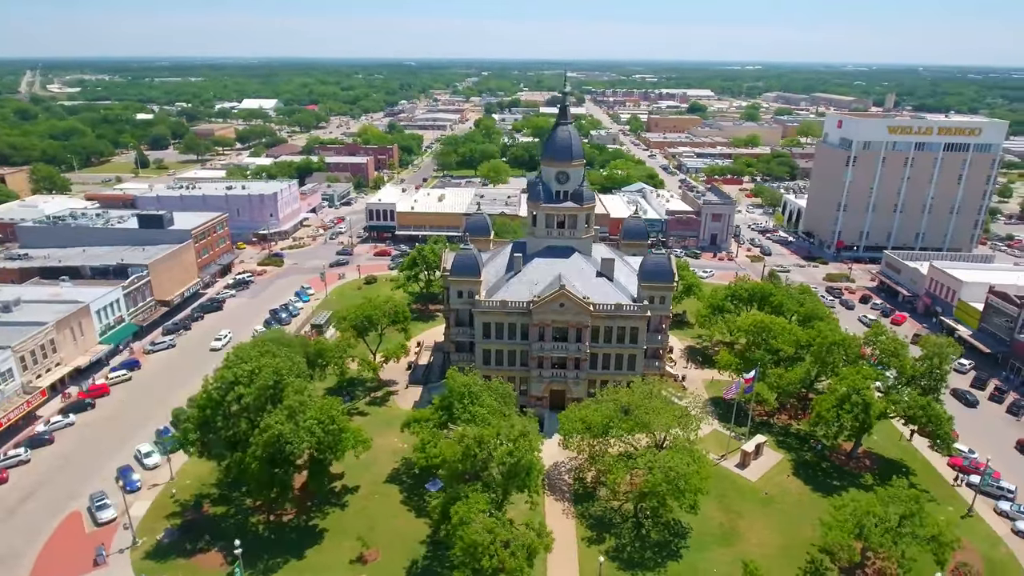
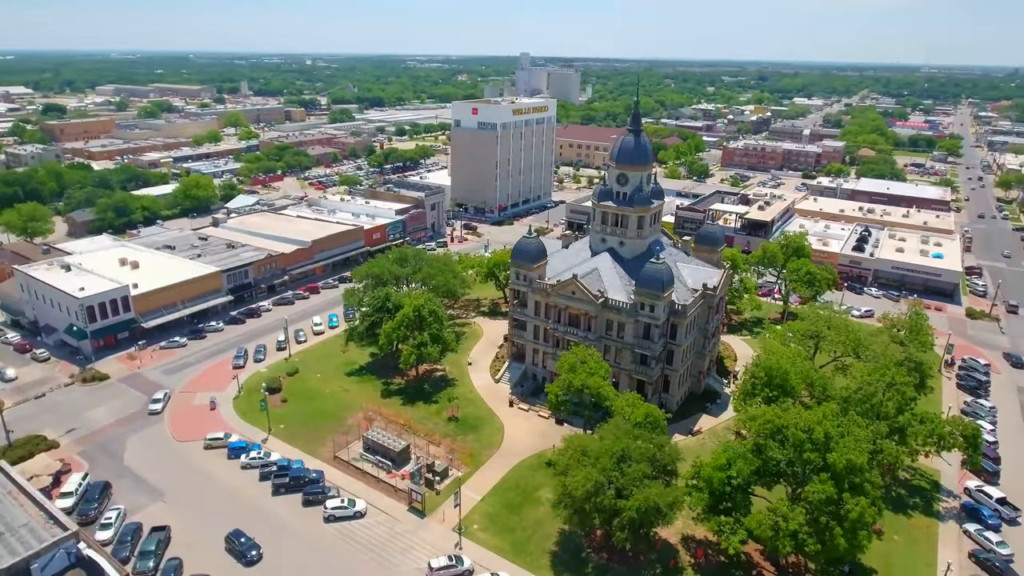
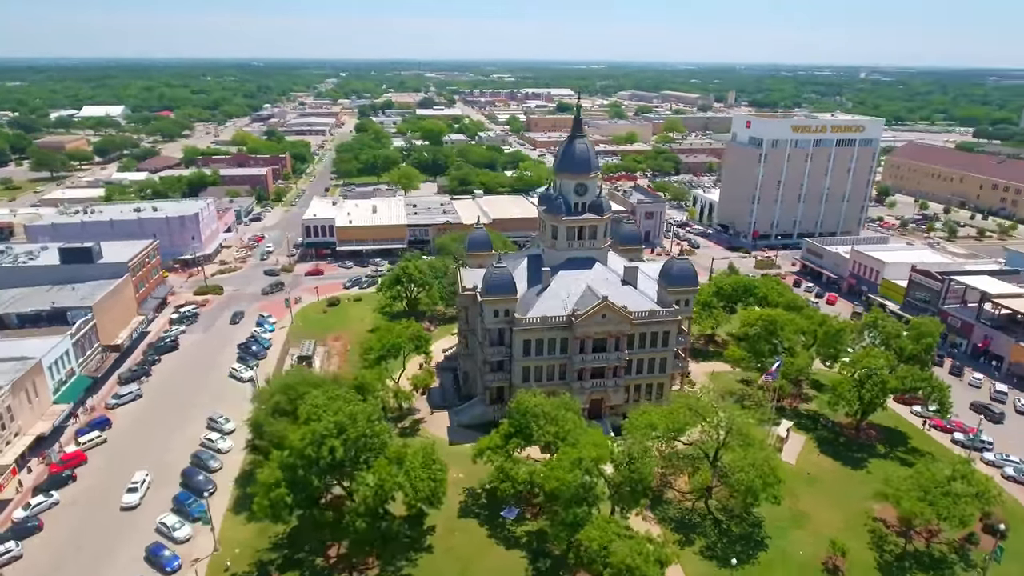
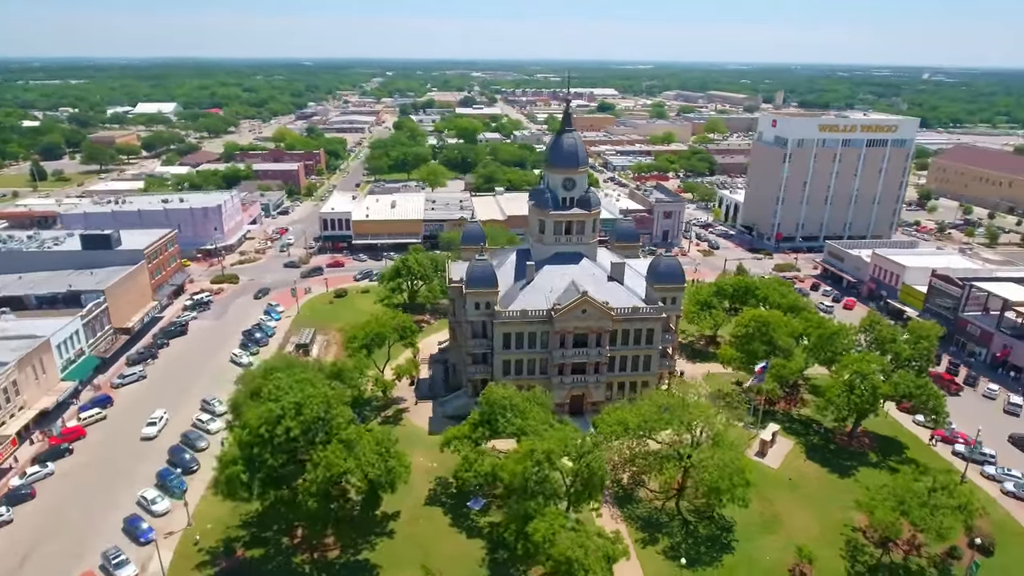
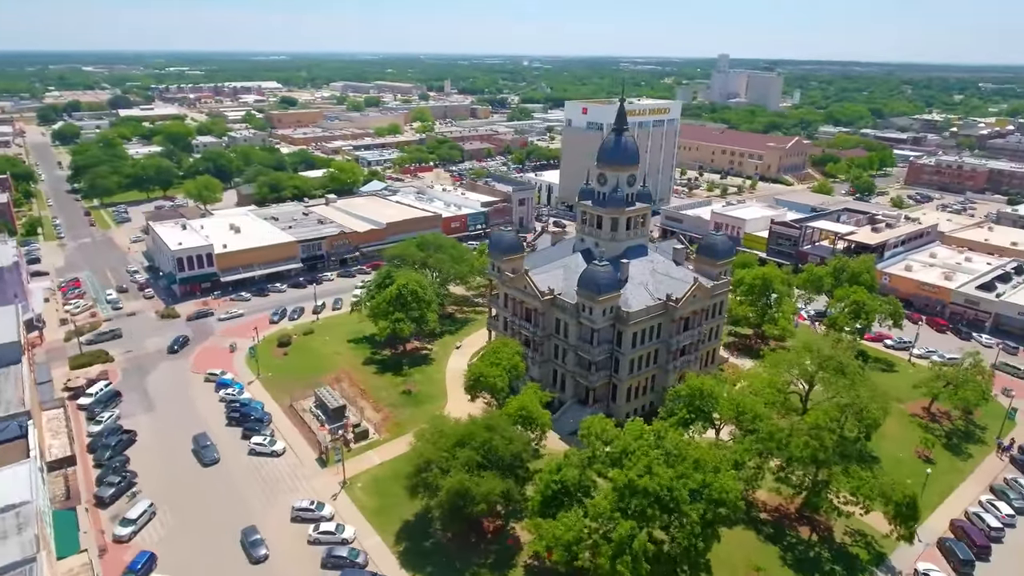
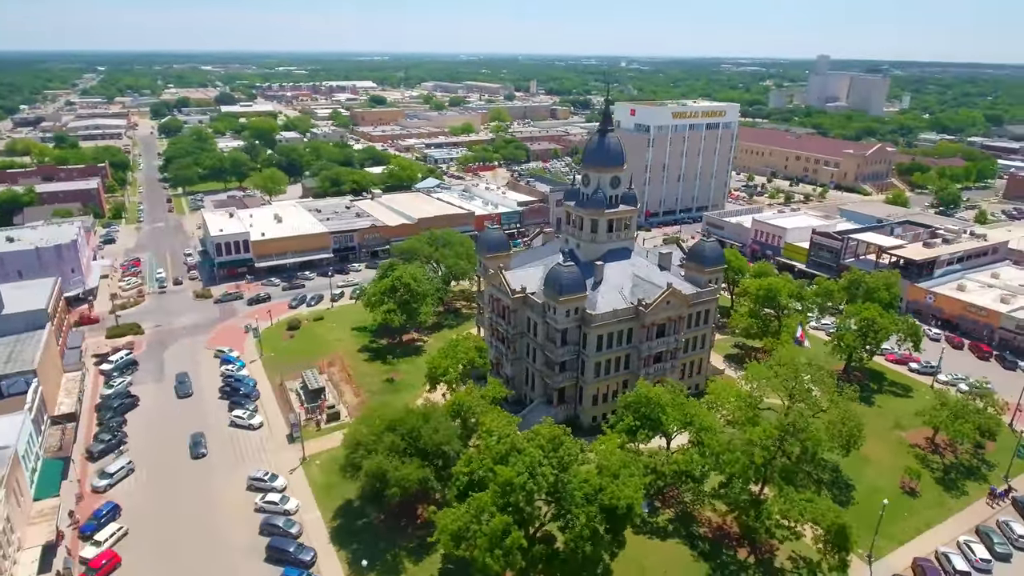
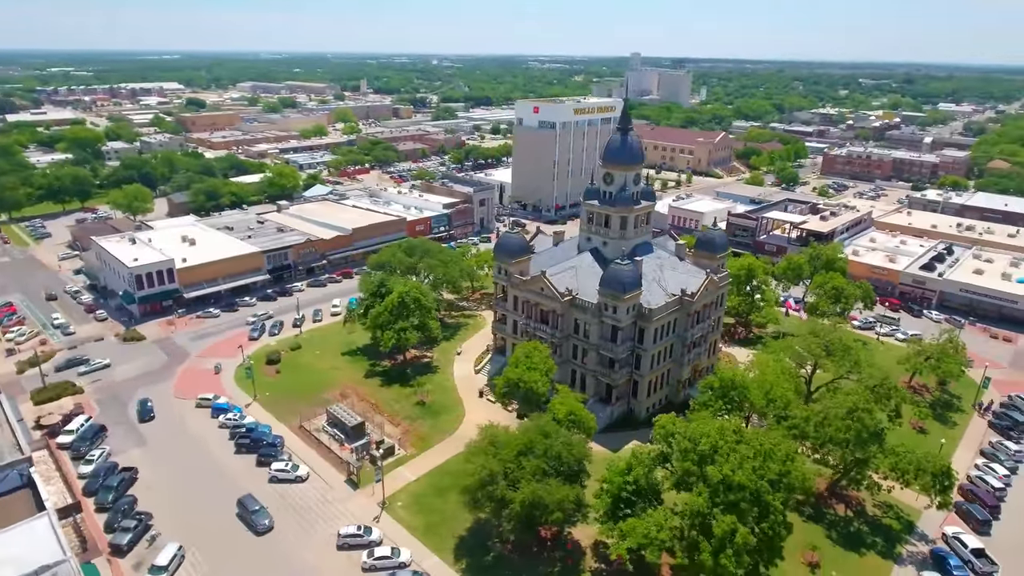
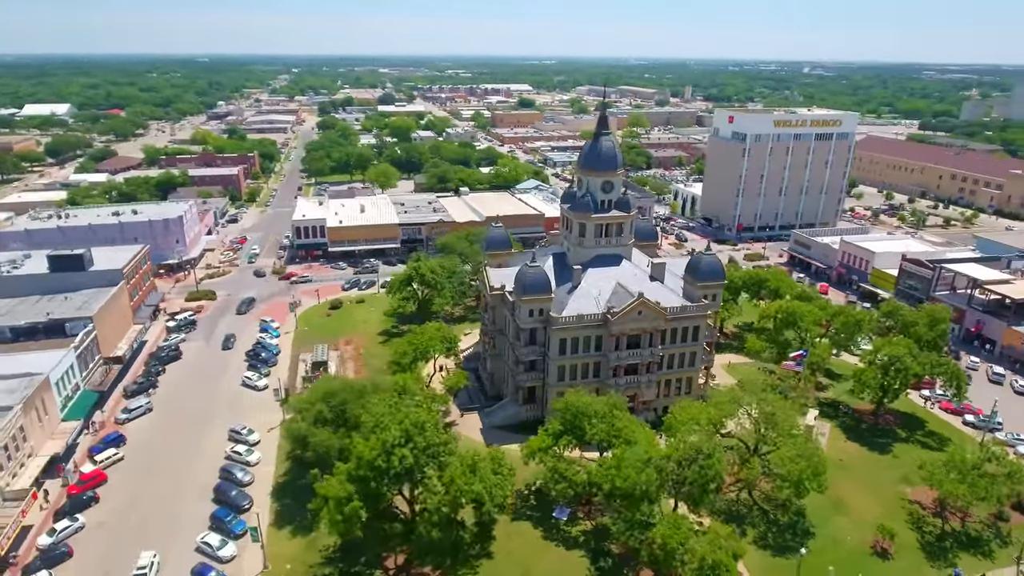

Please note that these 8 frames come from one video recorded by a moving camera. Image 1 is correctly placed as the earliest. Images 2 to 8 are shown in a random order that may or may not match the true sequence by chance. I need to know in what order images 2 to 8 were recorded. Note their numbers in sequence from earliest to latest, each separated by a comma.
4, 3, 8, 6, 5, 7, 2
